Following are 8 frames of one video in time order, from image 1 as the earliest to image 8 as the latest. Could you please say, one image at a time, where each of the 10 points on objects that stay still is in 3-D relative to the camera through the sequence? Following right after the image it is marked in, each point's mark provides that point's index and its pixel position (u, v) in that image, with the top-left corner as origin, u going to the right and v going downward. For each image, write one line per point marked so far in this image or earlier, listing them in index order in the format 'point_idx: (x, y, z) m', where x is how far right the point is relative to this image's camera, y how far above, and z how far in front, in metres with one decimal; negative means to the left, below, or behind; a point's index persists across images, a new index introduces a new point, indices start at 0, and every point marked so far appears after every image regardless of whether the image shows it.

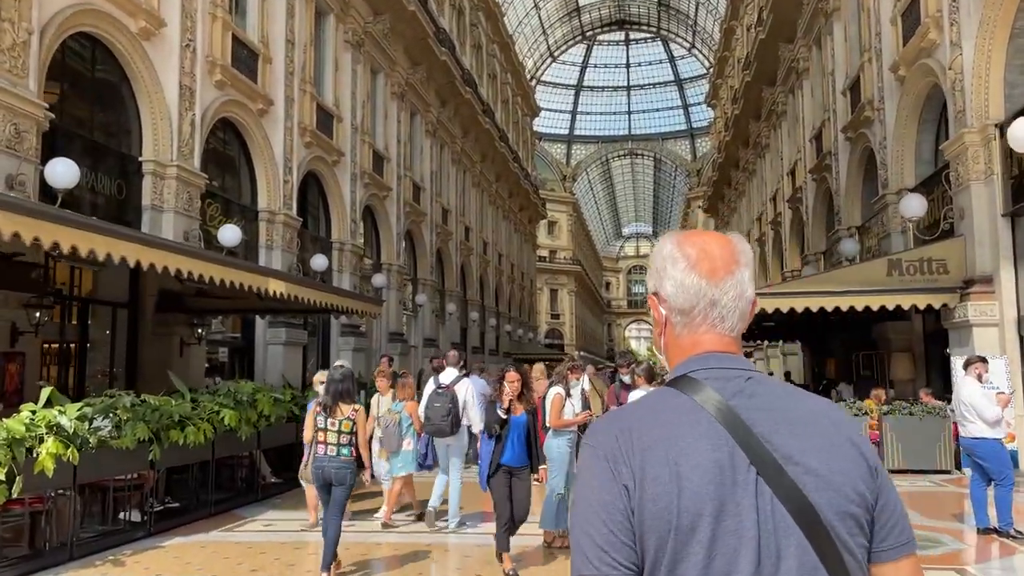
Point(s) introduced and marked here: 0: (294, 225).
0: (-4.5, +1.3, +16.7) m
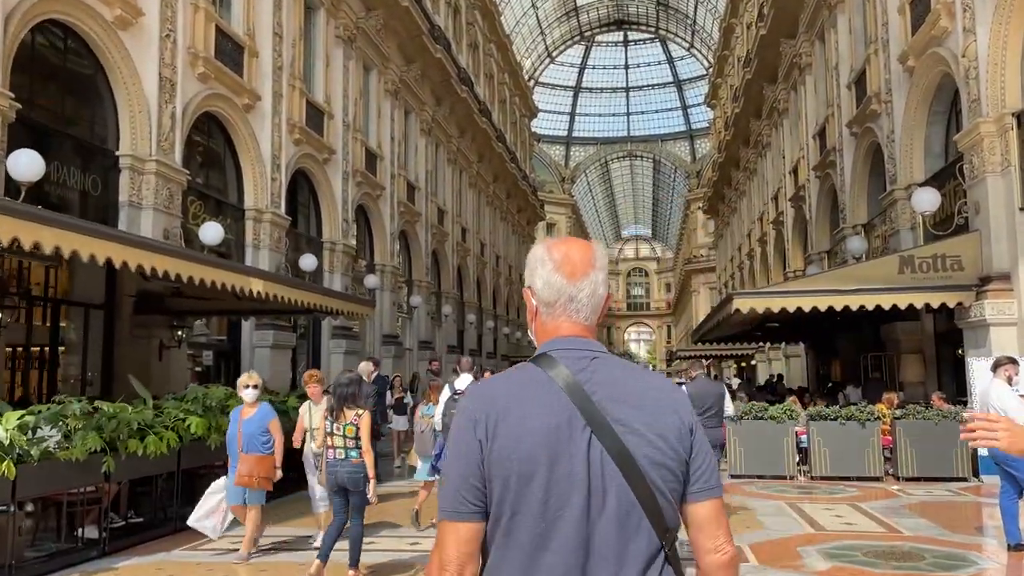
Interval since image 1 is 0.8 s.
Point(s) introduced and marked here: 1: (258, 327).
0: (-4.5, +1.3, +16.1) m
1: (-4.7, -0.7, +15.2) m
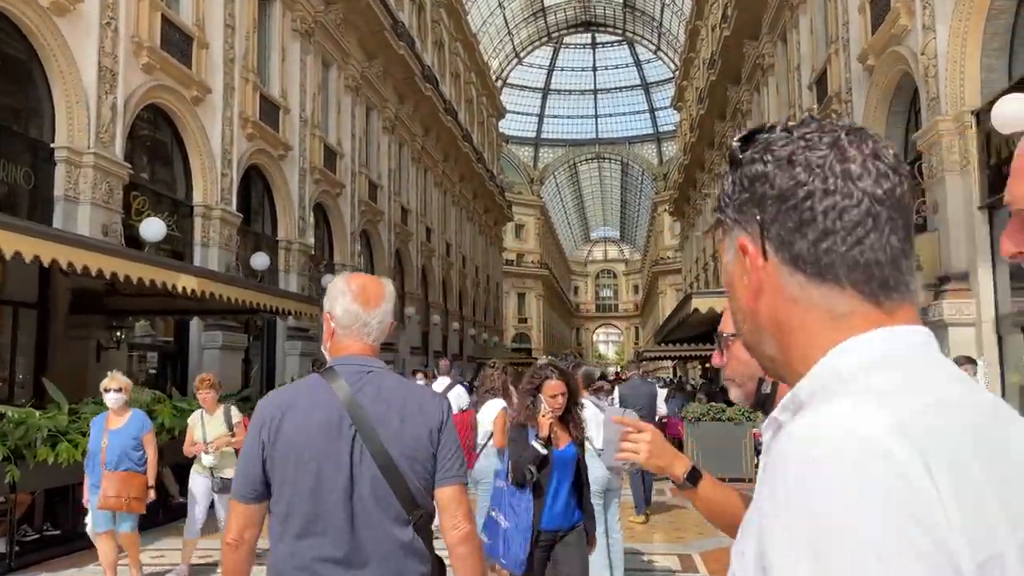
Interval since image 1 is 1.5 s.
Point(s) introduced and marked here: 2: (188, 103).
0: (-5.3, +1.3, +15.6) m
1: (-5.4, -0.7, +14.7) m
2: (-5.7, +3.2, +14.4) m
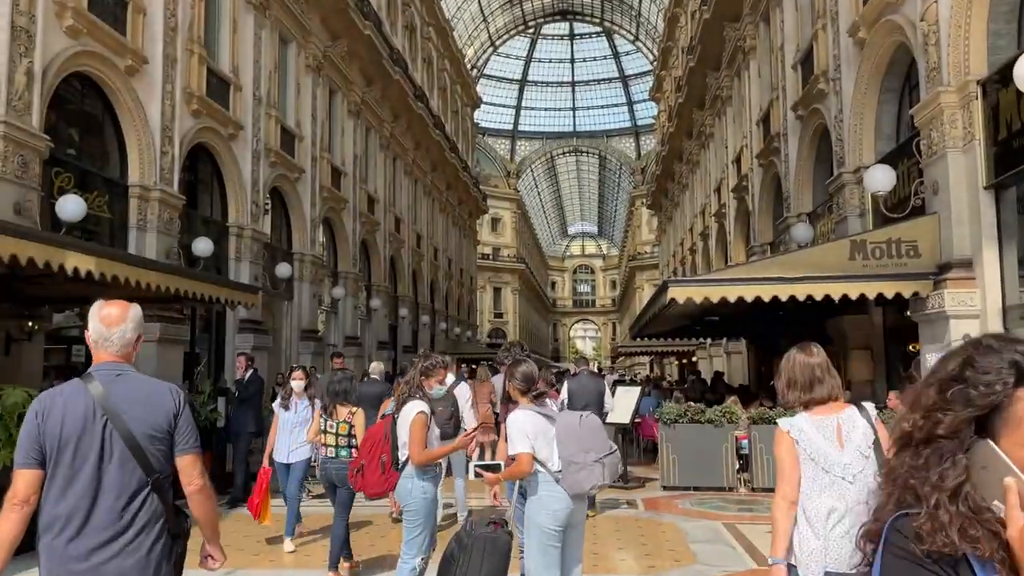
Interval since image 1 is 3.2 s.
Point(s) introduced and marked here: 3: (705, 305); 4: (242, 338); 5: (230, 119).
0: (-5.9, +1.5, +14.4) m
1: (-6.0, -0.5, +13.5) m
2: (-6.2, +3.4, +13.1) m
3: (+2.9, -0.2, +12.5) m
4: (-5.5, -1.0, +16.7) m
5: (-5.7, +3.5, +16.8) m
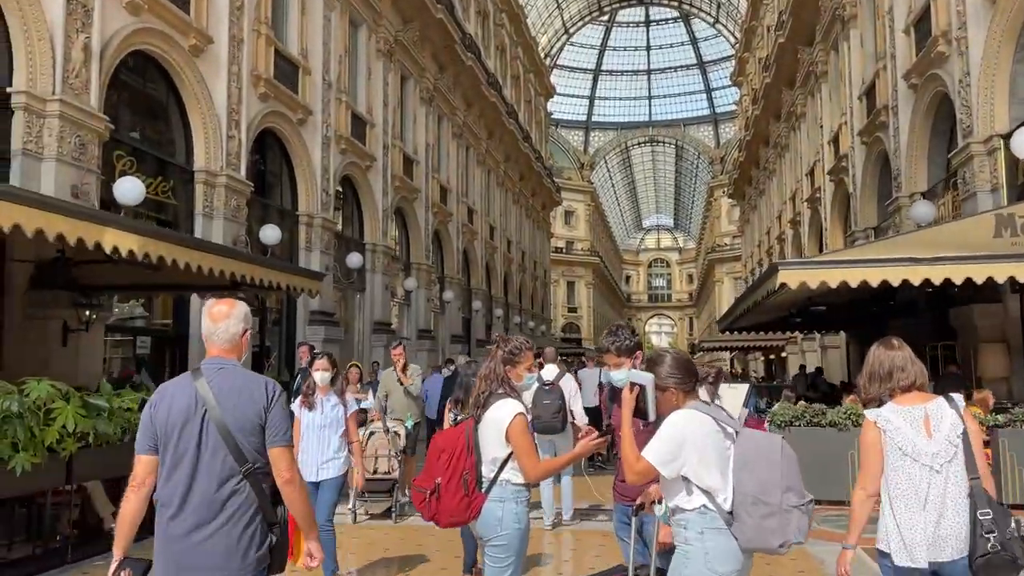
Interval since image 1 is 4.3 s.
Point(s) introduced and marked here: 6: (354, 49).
0: (-4.6, +1.7, +13.9) m
1: (-4.8, -0.3, +13.0) m
2: (-5.0, +3.6, +12.6) m
3: (+4.1, -0.1, +11.2) m
4: (-3.9, -0.8, +16.1) m
5: (-4.2, +3.6, +16.2) m
6: (-3.8, +5.7, +19.8) m
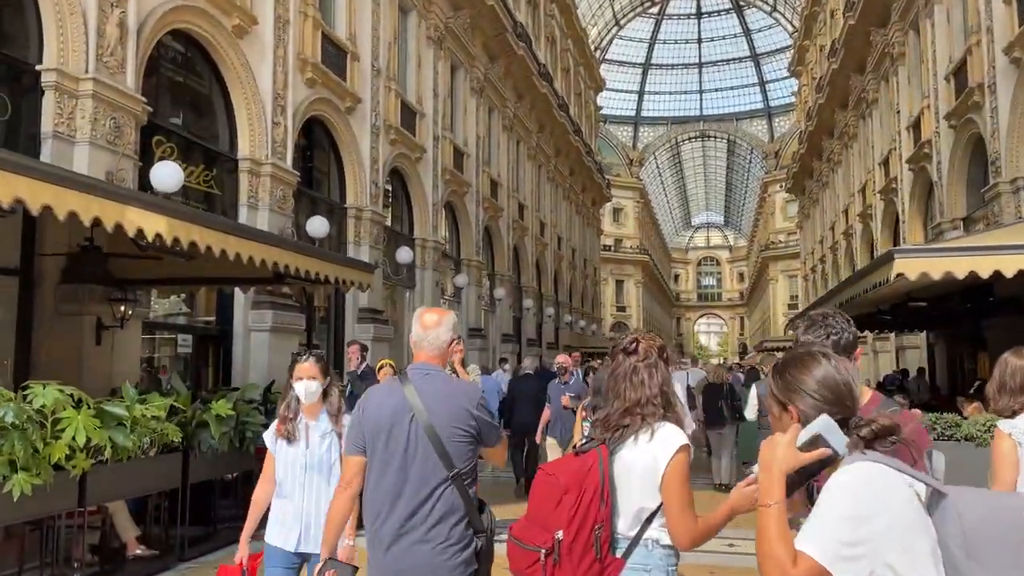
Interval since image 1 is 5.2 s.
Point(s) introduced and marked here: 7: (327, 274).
0: (-3.6, +1.7, +13.2) m
1: (-3.8, -0.3, +12.2) m
2: (-4.1, +3.7, +11.9) m
3: (+4.9, 0.0, +10.0) m
4: (-2.8, -0.7, +15.3) m
5: (-3.1, +3.7, +15.4) m
6: (-2.5, +5.8, +19.0) m
7: (-2.0, +0.2, +8.8) m
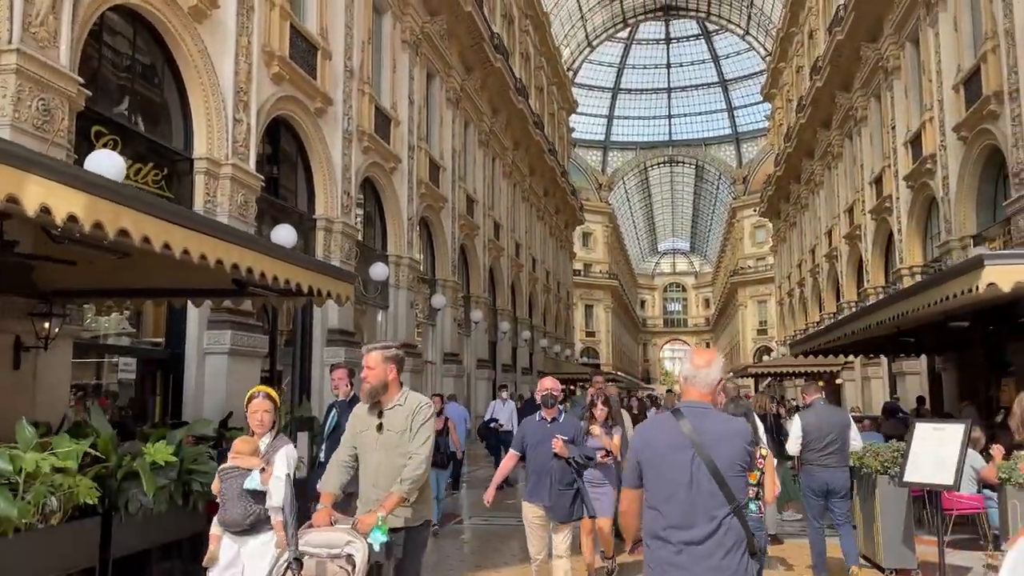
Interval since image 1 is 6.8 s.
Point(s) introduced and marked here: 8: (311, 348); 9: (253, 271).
0: (-3.7, +1.5, +11.7) m
1: (-3.9, -0.5, +10.7) m
2: (-4.2, +3.5, +10.5) m
3: (+4.9, -0.2, +8.9) m
4: (-3.0, -1.1, +13.8) m
5: (-3.3, +3.4, +14.0) m
6: (-2.9, +5.4, +17.7) m
7: (-1.9, +0.1, +7.4) m
8: (-3.4, -1.0, +13.7) m
9: (-2.1, +0.1, +6.6) m
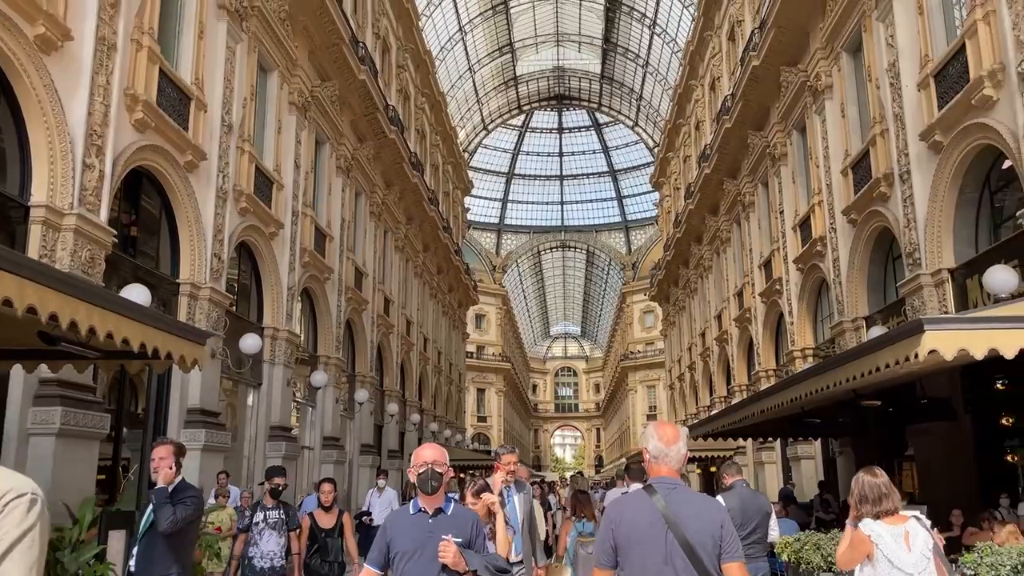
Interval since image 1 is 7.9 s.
0: (-5.1, +0.6, +10.2) m
1: (-5.2, -1.2, +9.0) m
2: (-5.4, +2.7, +9.1) m
3: (+3.8, -0.9, +8.4) m
4: (-4.7, -2.1, +12.1) m
5: (-5.0, +2.3, +12.8) m
6: (-5.1, +3.9, +16.7) m
7: (-2.8, -0.4, +6.0) m
8: (-5.1, -2.1, +12.0) m
9: (-2.8, -0.3, +5.2) m
